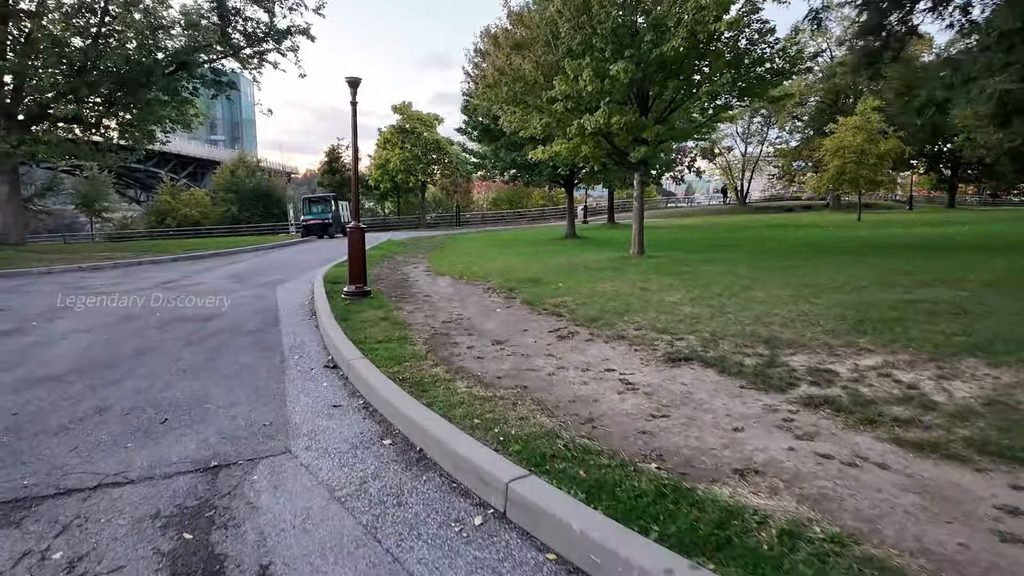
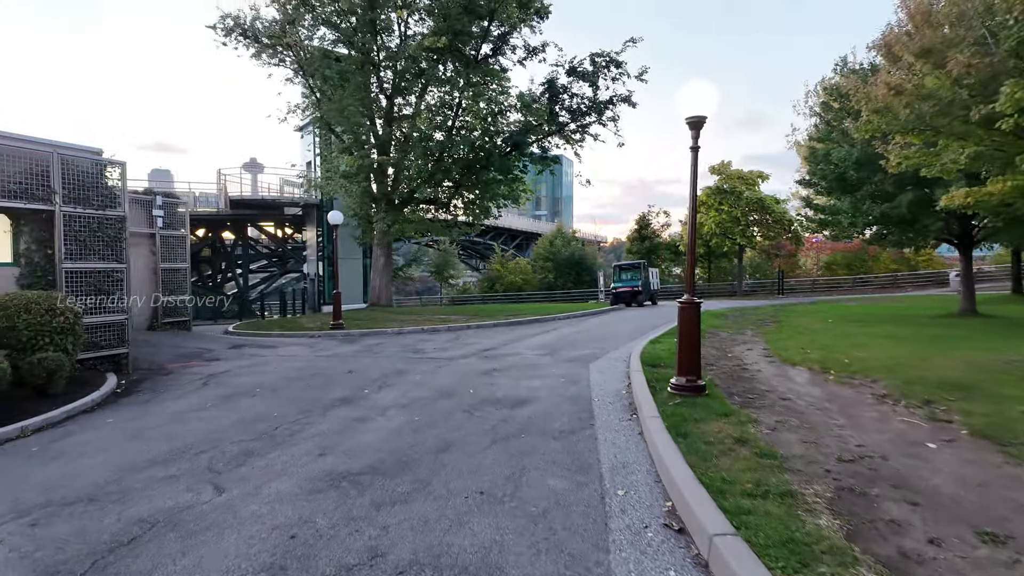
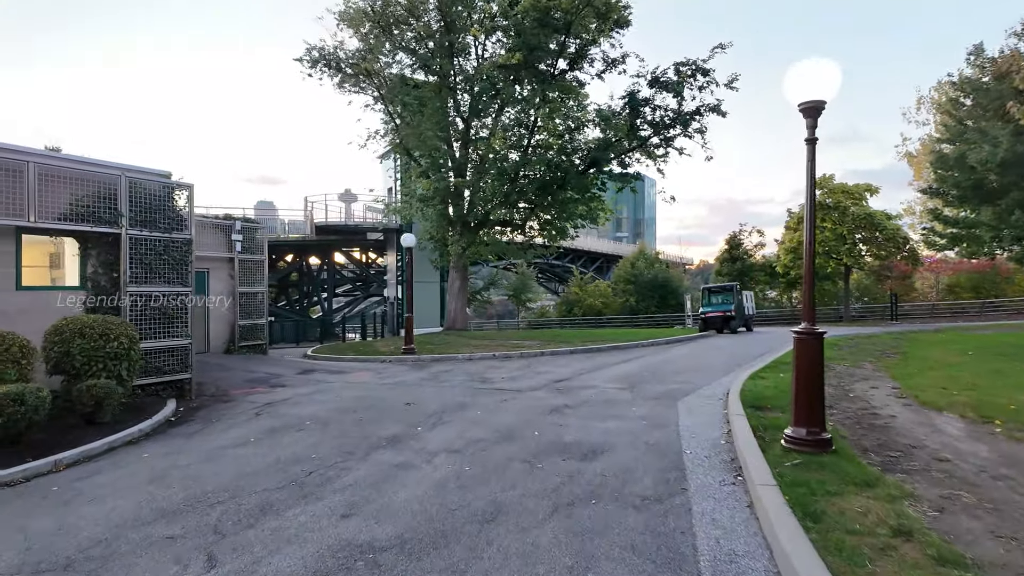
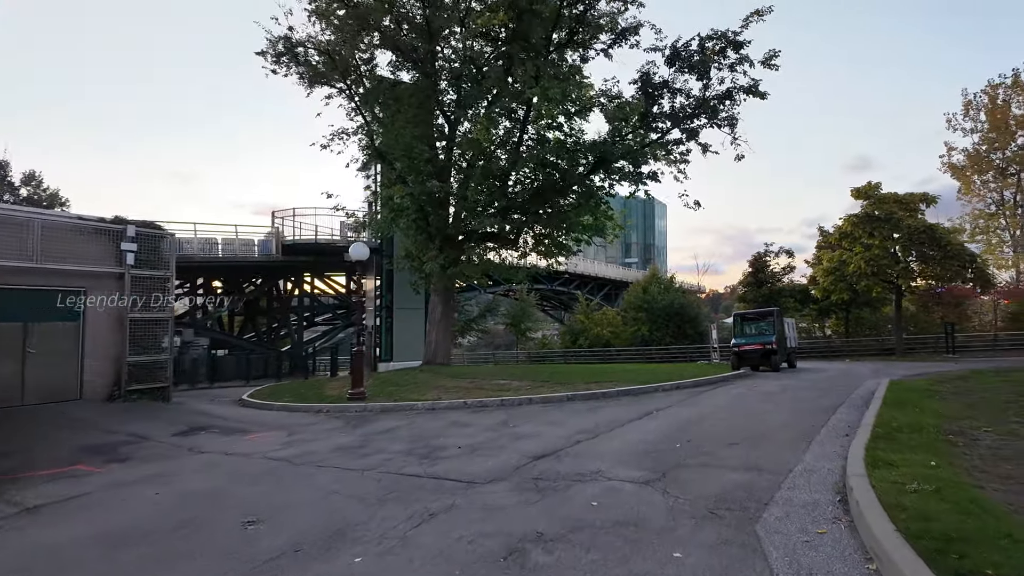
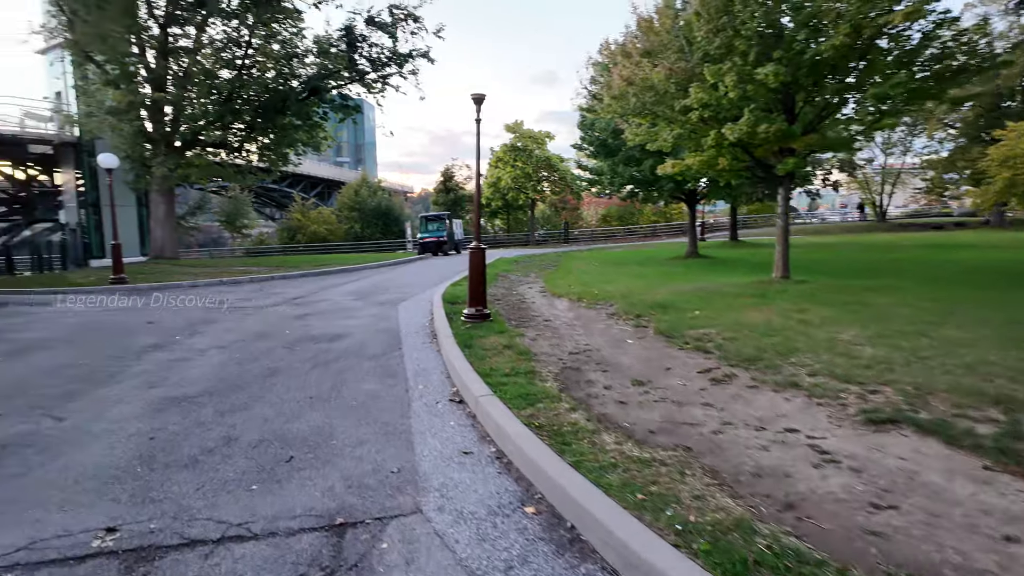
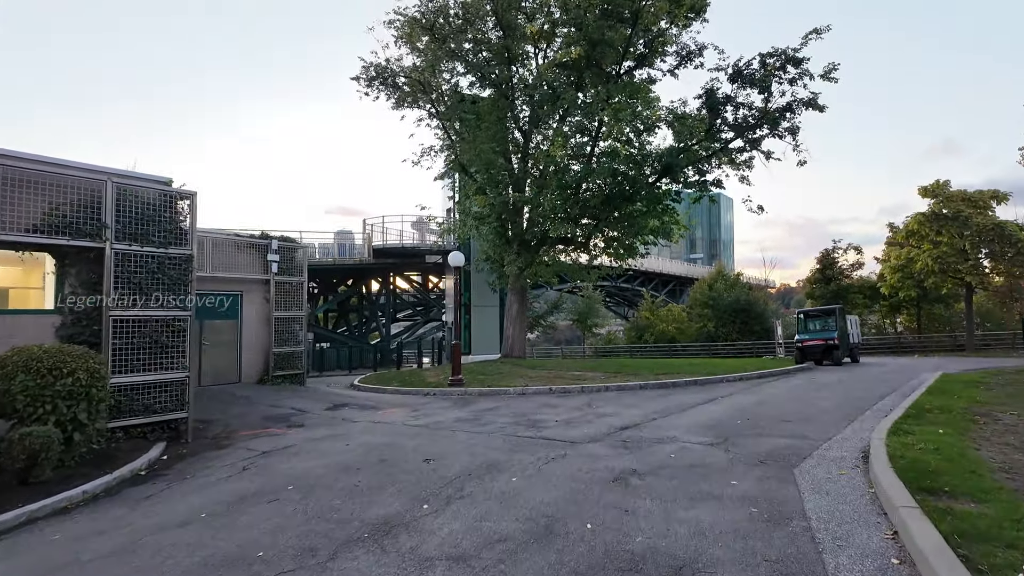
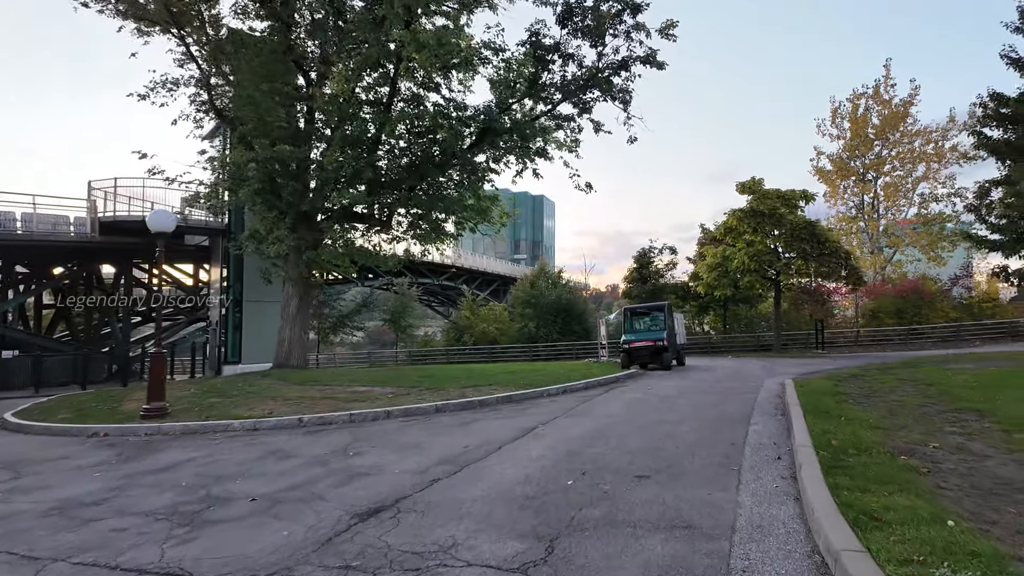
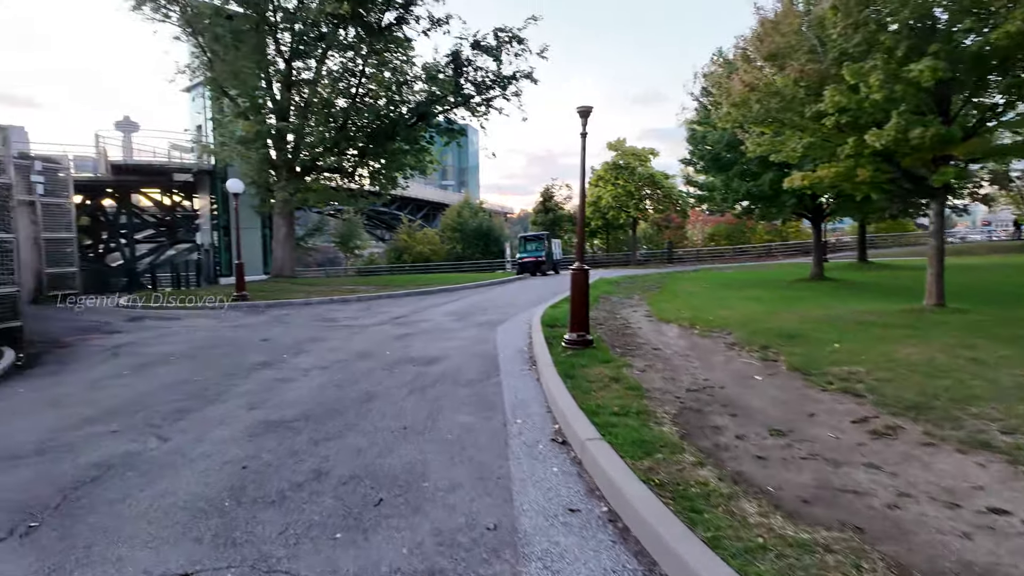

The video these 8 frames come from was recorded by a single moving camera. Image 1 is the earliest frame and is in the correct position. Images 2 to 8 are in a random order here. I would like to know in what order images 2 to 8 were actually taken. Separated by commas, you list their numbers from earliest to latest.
5, 8, 2, 3, 6, 4, 7
